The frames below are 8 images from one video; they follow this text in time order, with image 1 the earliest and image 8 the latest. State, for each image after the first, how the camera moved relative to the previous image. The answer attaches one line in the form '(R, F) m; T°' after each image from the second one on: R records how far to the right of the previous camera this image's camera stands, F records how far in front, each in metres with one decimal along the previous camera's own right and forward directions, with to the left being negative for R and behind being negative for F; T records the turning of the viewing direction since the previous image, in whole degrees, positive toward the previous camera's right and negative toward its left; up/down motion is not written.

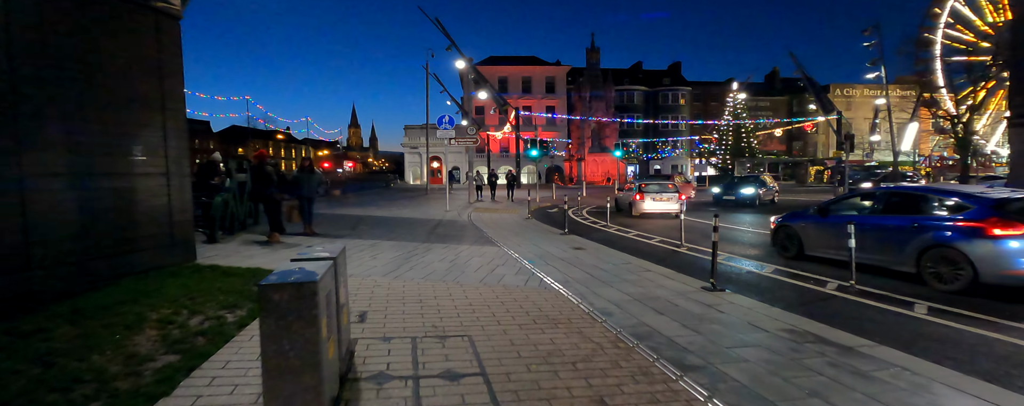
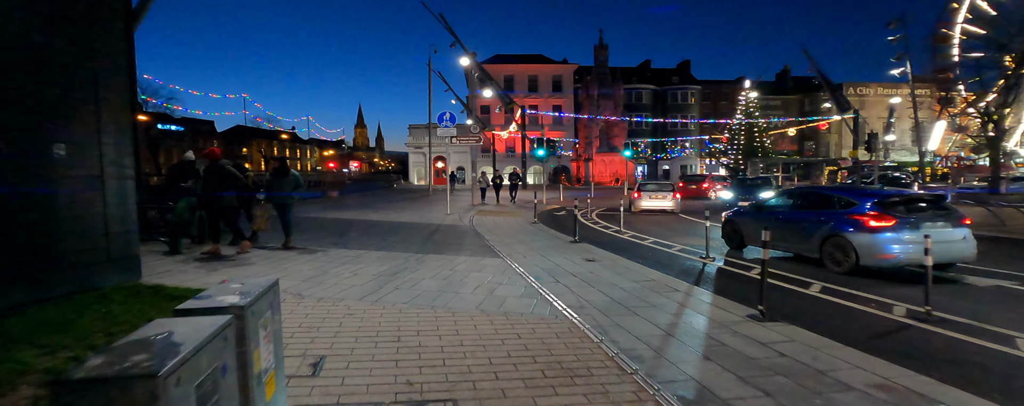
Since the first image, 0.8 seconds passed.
(0.0, +1.2) m; -1°
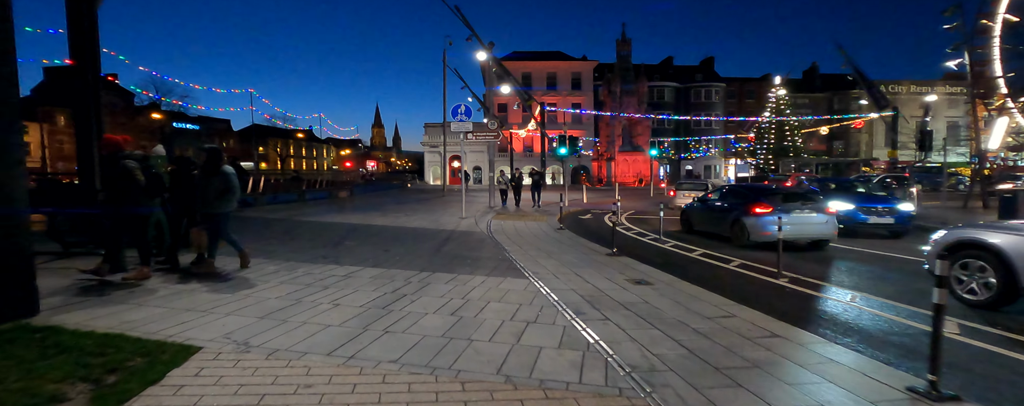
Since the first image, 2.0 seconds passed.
(-0.2, +1.8) m; -2°
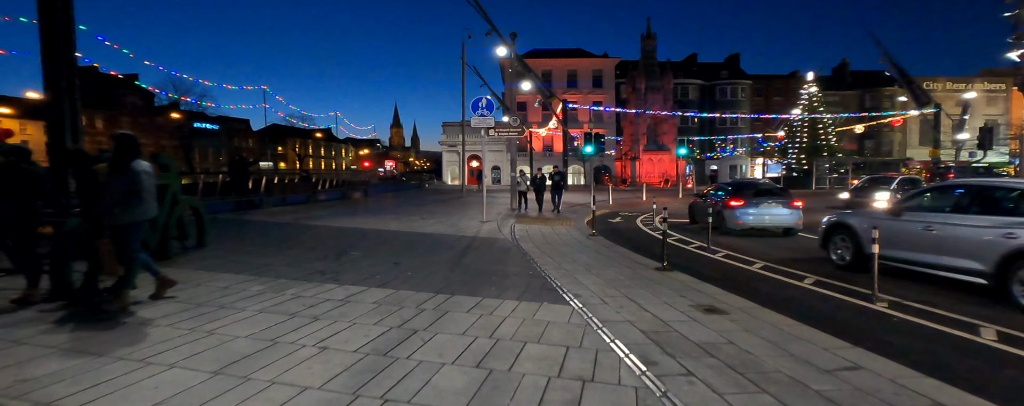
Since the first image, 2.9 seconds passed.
(-0.2, +1.4) m; -2°
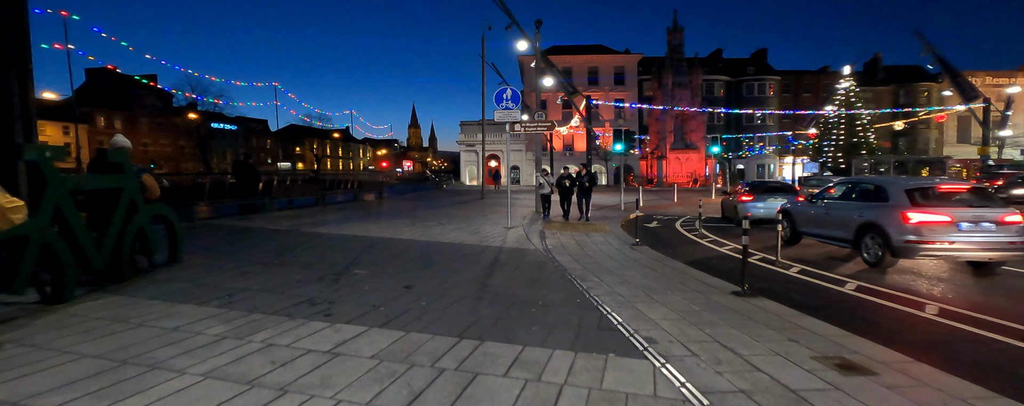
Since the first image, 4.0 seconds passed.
(-0.3, +1.6) m; -2°
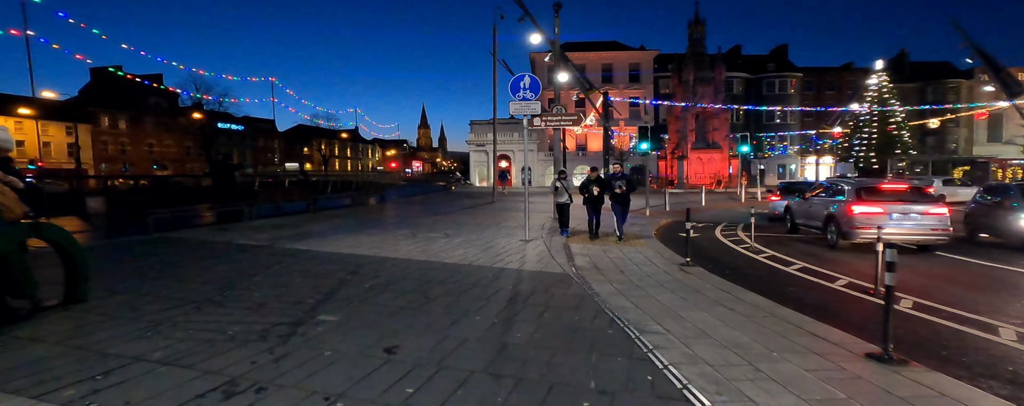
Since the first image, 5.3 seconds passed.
(-0.2, +2.0) m; -1°
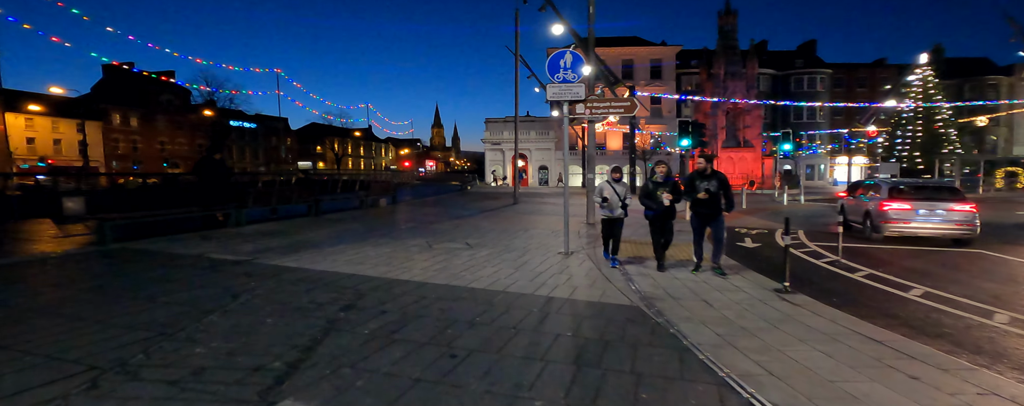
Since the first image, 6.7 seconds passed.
(-0.5, +1.9) m; -2°
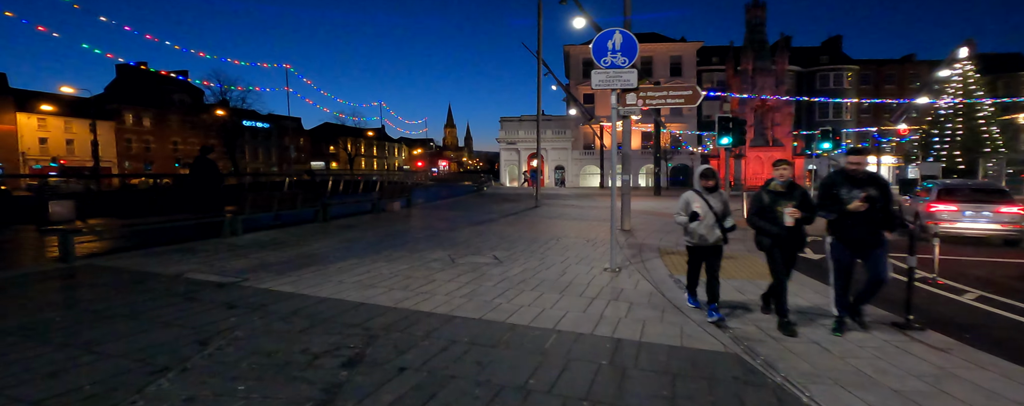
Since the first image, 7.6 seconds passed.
(-0.4, +1.3) m; -1°
